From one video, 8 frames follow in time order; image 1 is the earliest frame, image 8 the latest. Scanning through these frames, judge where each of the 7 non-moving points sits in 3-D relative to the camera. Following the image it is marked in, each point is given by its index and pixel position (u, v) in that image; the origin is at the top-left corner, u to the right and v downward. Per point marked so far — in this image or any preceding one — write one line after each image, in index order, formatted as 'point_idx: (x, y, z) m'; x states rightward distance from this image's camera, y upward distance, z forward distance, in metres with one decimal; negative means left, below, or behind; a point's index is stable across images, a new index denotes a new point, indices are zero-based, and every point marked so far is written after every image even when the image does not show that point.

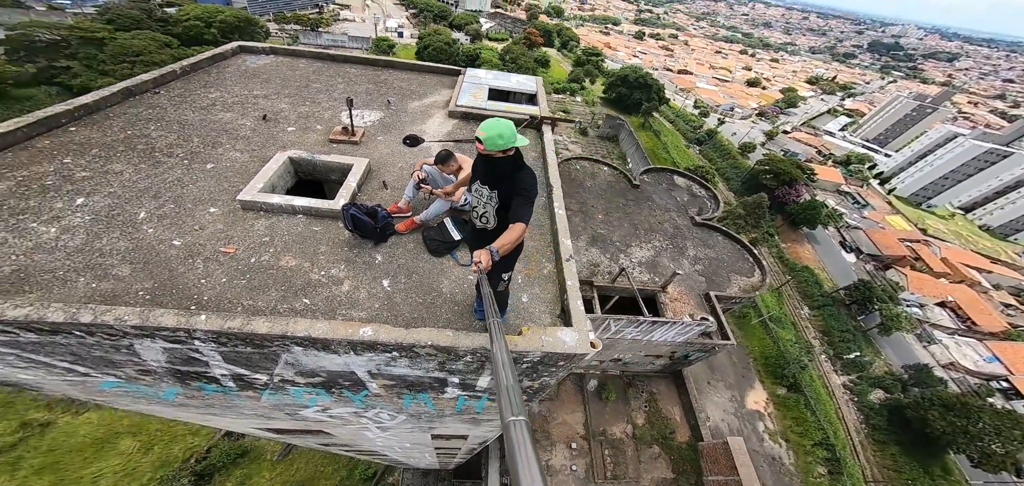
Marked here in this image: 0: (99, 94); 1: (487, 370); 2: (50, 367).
0: (-4.9, +1.8, +3.8) m
1: (-0.2, -1.2, +3.0) m
2: (-3.8, -1.0, +2.7) m
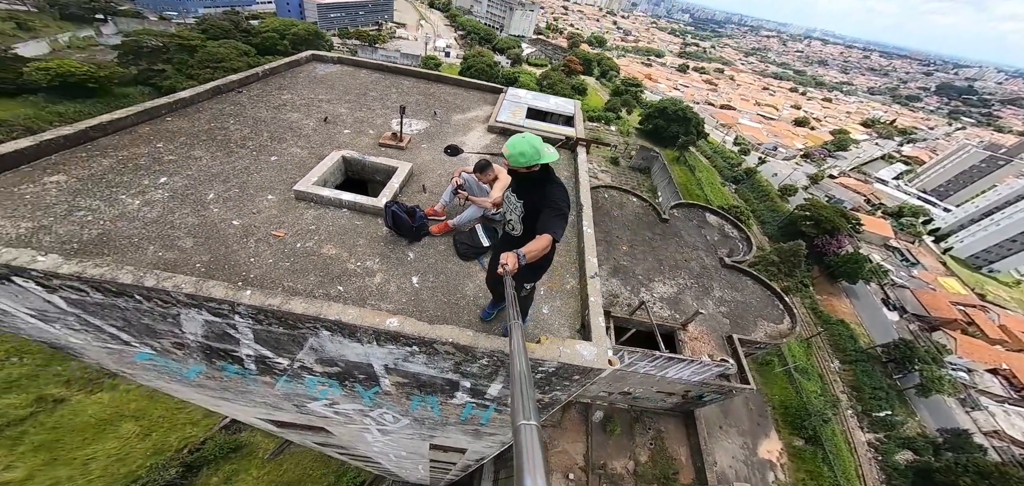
0: (-4.4, +2.1, +4.4) m
1: (-0.1, -1.2, +3.0) m
2: (-3.6, -0.7, +3.0) m
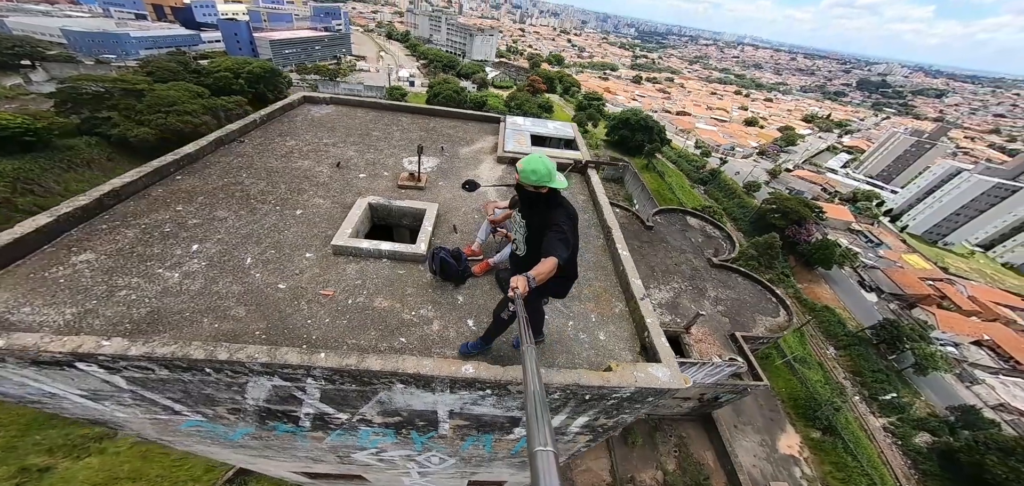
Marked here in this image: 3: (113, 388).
0: (-4.1, +1.3, +4.3) m
1: (+0.5, -1.5, +3.0) m
2: (-3.0, -1.3, +2.8) m
3: (-3.0, -1.1, +2.5) m
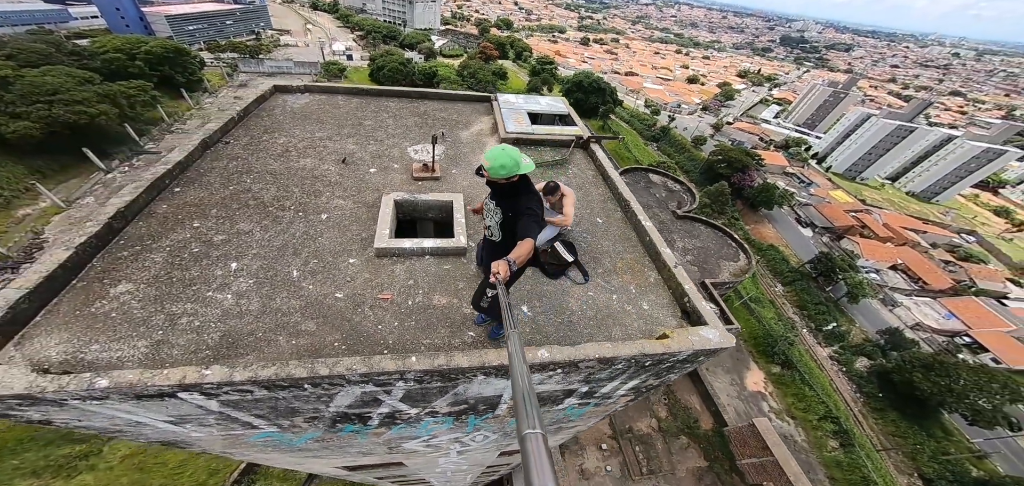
0: (-3.9, +1.1, +3.9) m
1: (+1.1, -1.3, +3.3) m
2: (-2.4, -1.5, +2.7) m
3: (-2.3, -1.3, +2.5) m
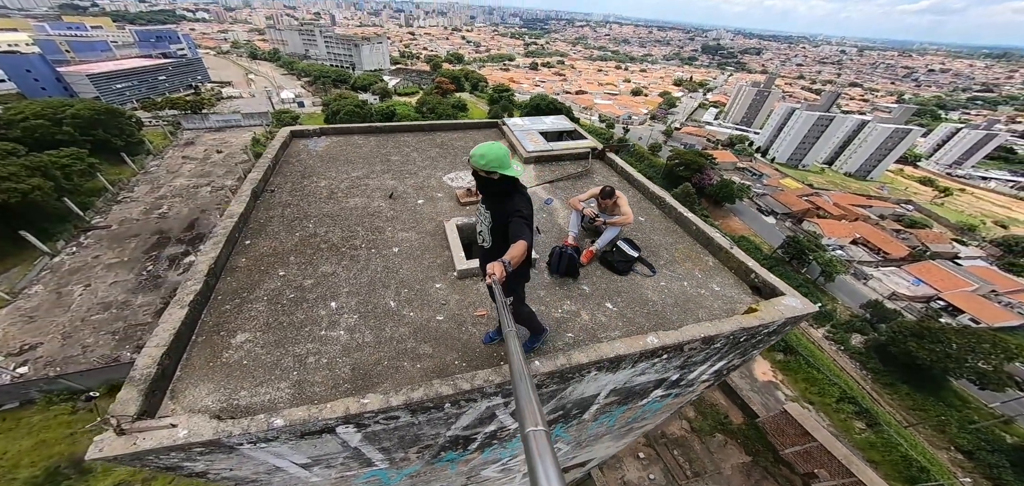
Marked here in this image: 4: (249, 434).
0: (-3.2, +0.5, +3.9) m
1: (+2.1, -1.2, +3.5) m
2: (-1.3, -1.8, +2.7) m
3: (-1.3, -1.5, +2.4) m
4: (-1.5, -1.1, +1.9) m
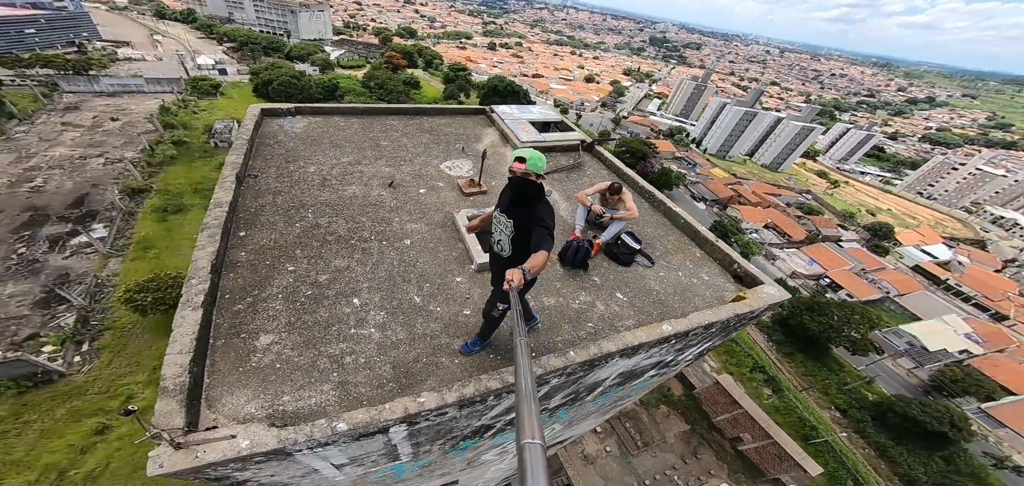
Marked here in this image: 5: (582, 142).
0: (-3.1, +0.6, +3.5) m
1: (+2.3, -1.1, +3.8) m
2: (-1.0, -1.8, +2.7) m
3: (-0.9, -1.5, +2.4) m
4: (-1.1, -1.1, +1.8) m
5: (+1.4, +2.0, +6.4) m
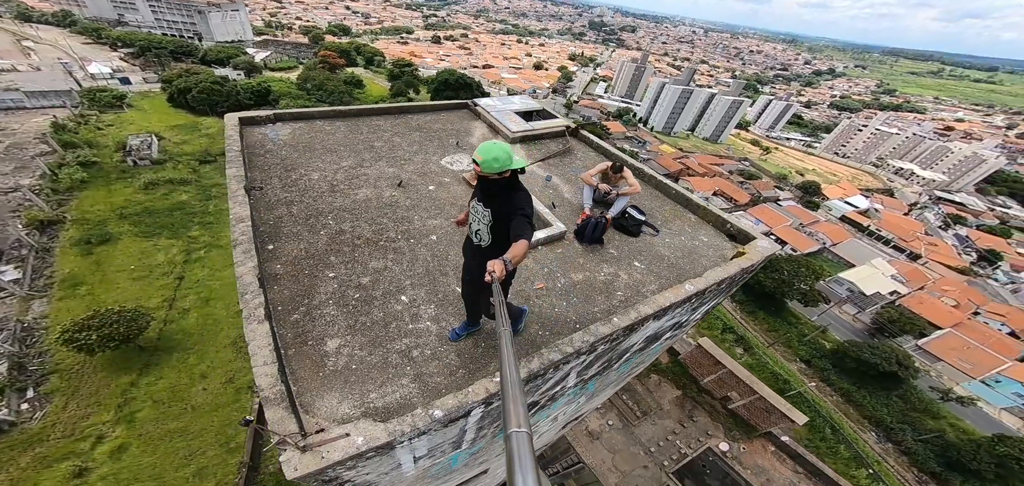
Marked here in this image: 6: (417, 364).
0: (-2.8, +0.4, +3.4) m
1: (+2.6, -0.7, +4.3) m
2: (-0.5, -1.7, +2.9) m
3: (-0.4, -1.5, +2.6) m
4: (-0.6, -1.1, +2.0) m
5: (+1.2, +2.3, +6.6) m
6: (-0.7, -0.9, +2.5) m
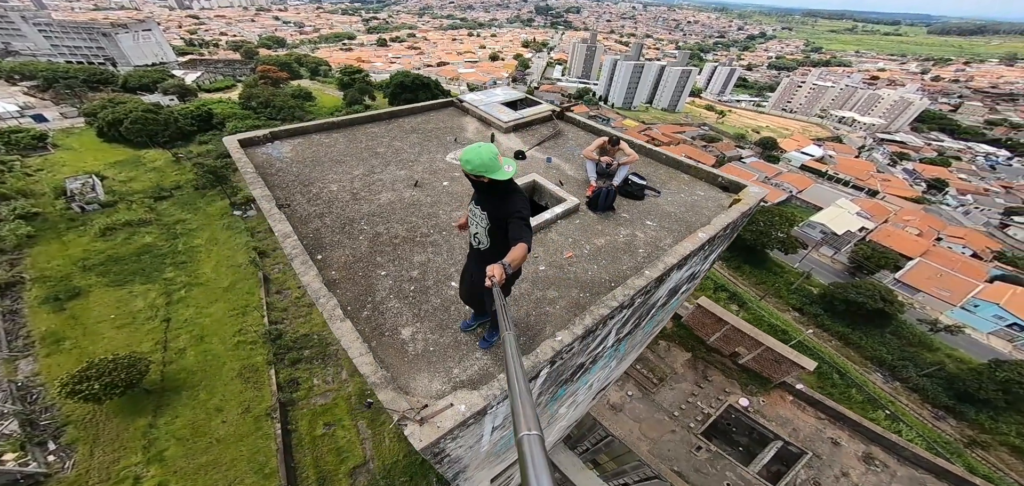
0: (-2.6, +0.2, +3.6) m
1: (+2.9, 0.0, +4.7) m
2: (+0.1, -1.5, +3.2) m
3: (+0.1, -1.3, +2.9) m
4: (-0.1, -1.0, +2.3) m
5: (+1.0, +2.8, +6.9) m
6: (-0.2, -0.8, +2.8) m
